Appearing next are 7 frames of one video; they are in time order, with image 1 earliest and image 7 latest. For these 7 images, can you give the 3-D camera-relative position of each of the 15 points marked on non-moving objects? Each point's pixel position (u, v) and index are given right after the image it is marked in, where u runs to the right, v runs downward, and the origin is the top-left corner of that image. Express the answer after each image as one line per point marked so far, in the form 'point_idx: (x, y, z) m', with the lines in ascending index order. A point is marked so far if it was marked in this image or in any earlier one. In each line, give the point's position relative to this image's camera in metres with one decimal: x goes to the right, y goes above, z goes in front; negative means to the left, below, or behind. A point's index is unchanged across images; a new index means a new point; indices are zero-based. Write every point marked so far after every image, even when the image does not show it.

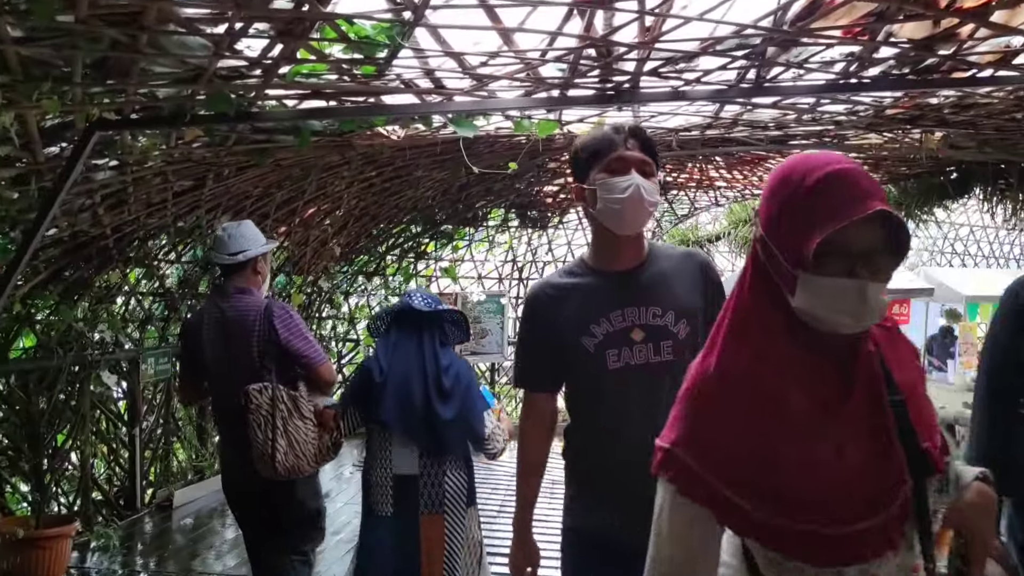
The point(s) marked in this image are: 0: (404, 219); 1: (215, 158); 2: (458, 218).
0: (-0.8, +0.5, +7.0) m
1: (-1.1, +0.5, +3.4) m
2: (-0.4, +0.5, +7.4) m
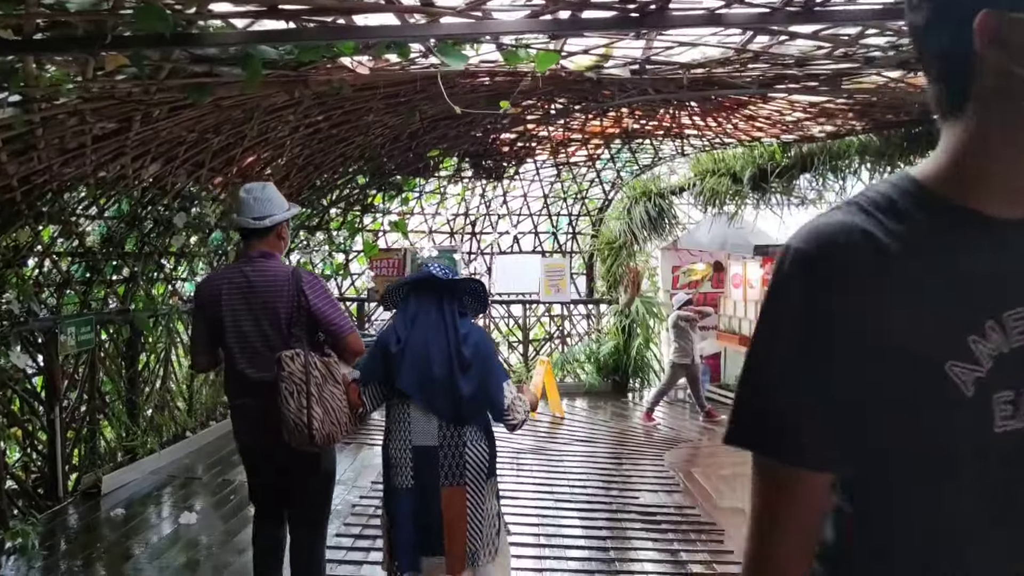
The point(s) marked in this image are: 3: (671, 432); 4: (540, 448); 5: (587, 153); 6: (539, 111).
0: (-1.1, +0.8, +6.4) m
1: (-1.1, +0.6, +2.9) m
2: (-0.7, +0.9, +6.8) m
3: (+1.2, -1.1, +7.3) m
4: (+0.2, -1.1, +6.7) m
5: (+0.6, +1.0, +7.4) m
6: (+0.2, +1.1, +6.0) m
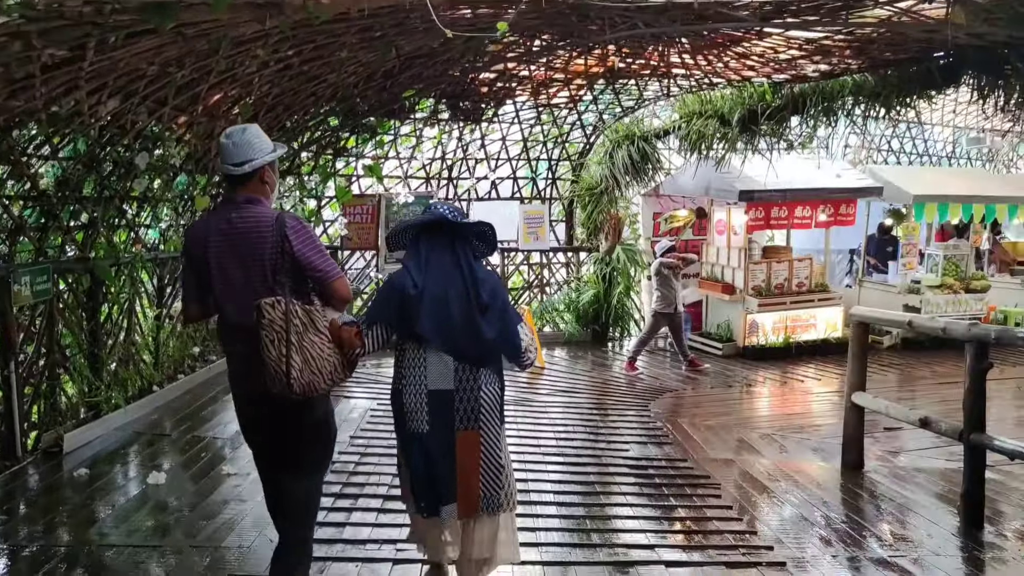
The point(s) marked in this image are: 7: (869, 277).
0: (-1.2, +1.1, +6.1) m
1: (-1.1, +0.7, +2.6) m
2: (-0.9, +1.2, +6.5) m
3: (+1.1, -0.7, +7.2) m
4: (+0.1, -0.7, +6.5) m
5: (+0.4, +1.4, +7.1) m
6: (+0.1, +1.4, +5.7) m
7: (+3.5, +0.1, +9.5) m
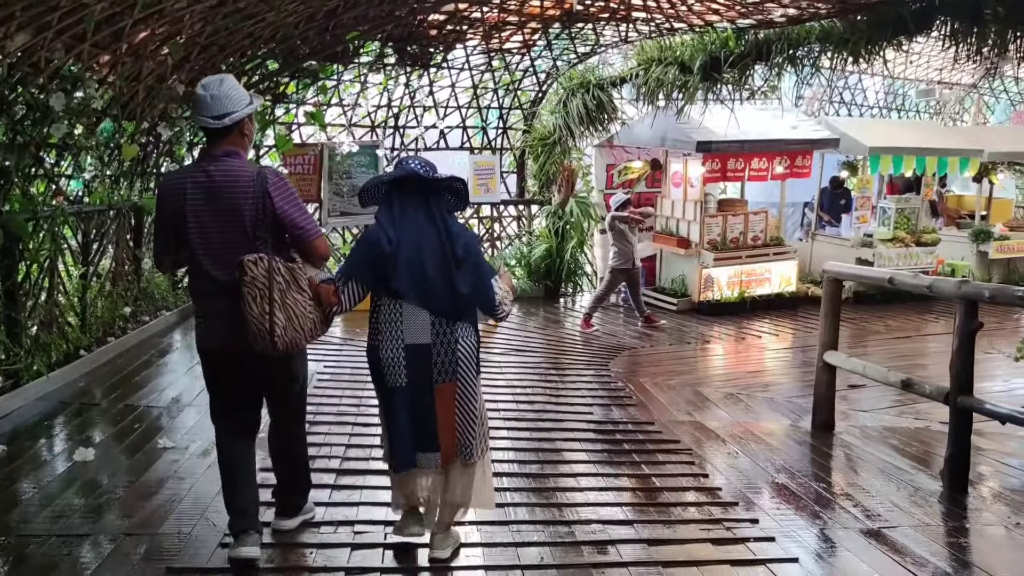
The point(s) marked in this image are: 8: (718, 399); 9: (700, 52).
0: (-1.5, +1.4, +5.7) m
1: (-1.2, +0.8, +2.2) m
2: (-1.2, +1.5, +6.1) m
3: (+0.7, -0.4, +7.0) m
4: (-0.2, -0.5, +6.2) m
5: (+0.1, +1.8, +6.8) m
6: (-0.2, +1.7, +5.3) m
7: (+3.0, +0.6, +9.4) m
8: (+1.2, -0.6, +5.5) m
9: (+1.3, +1.6, +6.4) m
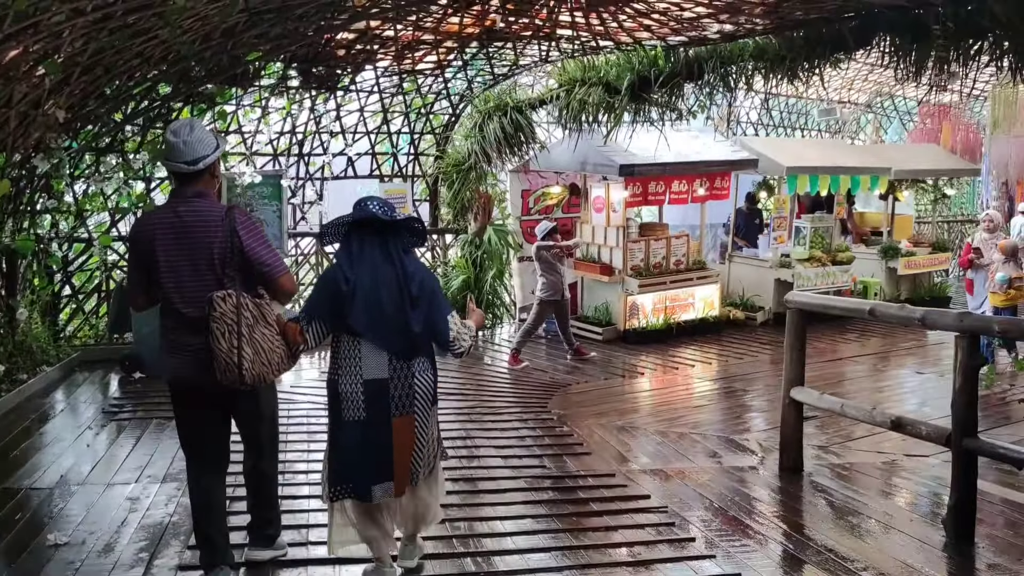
0: (-1.9, +1.1, +5.1) m
1: (-1.2, +0.7, +1.6) m
2: (-1.7, +1.2, +5.5) m
3: (+0.2, -0.6, +6.6) m
4: (-0.7, -0.7, +5.7) m
5: (-0.5, +1.5, +6.4) m
6: (-0.6, +1.5, +4.9) m
7: (+2.2, +0.3, +9.2) m
8: (+0.8, -0.8, +5.2) m
9: (+0.7, +1.4, +6.1) m
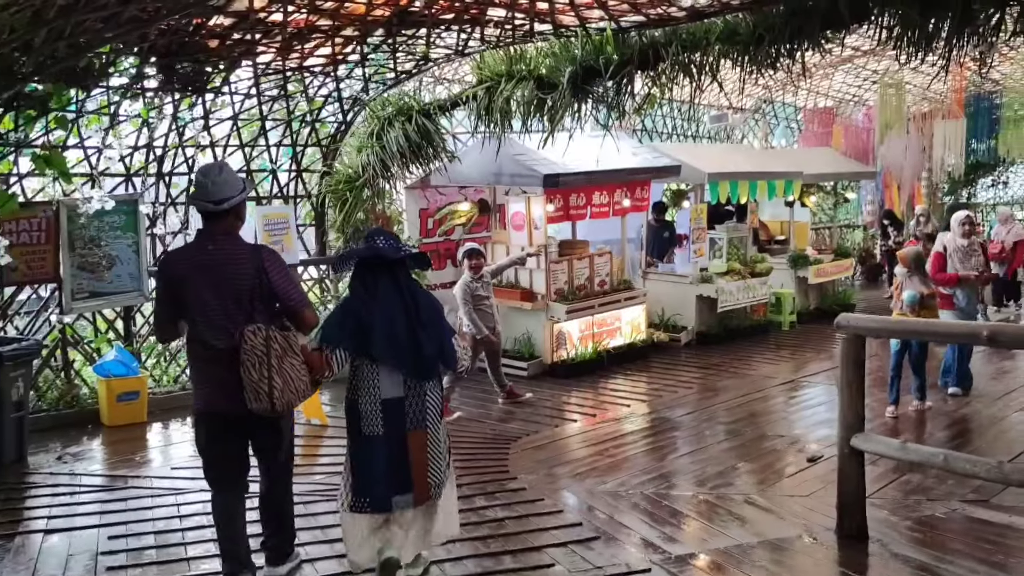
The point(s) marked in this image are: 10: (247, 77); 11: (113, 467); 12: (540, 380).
0: (-2.1, +0.9, +3.7) m
1: (-0.8, +0.5, +0.4) m
2: (-2.0, +1.0, +4.2) m
3: (-0.2, -0.8, +5.5) m
4: (-0.9, -0.9, +4.5) m
5: (-1.0, +1.3, +5.2) m
6: (-0.9, +1.3, +3.8) m
7: (+1.3, +0.2, +8.5) m
8: (+0.6, -0.9, +4.2) m
9: (+0.3, +1.2, +5.2) m
10: (-1.5, +1.2, +5.5) m
11: (-1.9, -0.9, +4.6) m
12: (+0.2, -0.6, +6.7) m
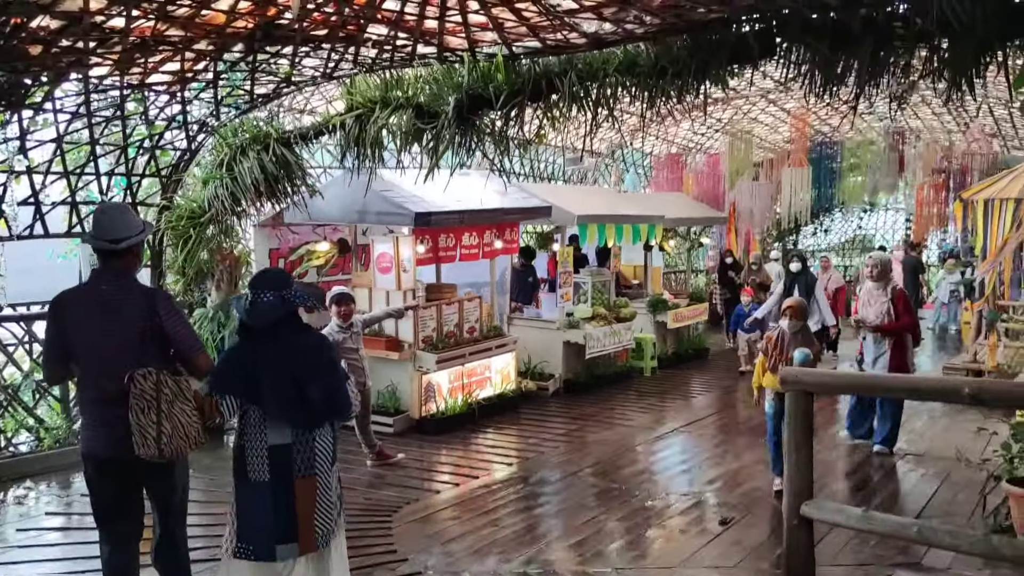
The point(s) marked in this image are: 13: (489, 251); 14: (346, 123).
0: (-2.5, +0.7, +2.9) m
1: (-0.6, +0.5, -0.2) m
2: (-2.4, +0.8, +3.4) m
3: (-0.9, -1.0, +4.9) m
4: (-1.4, -1.1, +3.8) m
5: (-1.6, +1.1, +4.6) m
6: (-1.2, +1.1, +3.1) m
7: (0.0, -0.2, +8.1) m
8: (+0.2, -1.1, +3.8) m
9: (-0.3, +1.0, +4.7) m
10: (-2.2, +1.0, +4.8) m
11: (-2.4, -1.1, +3.7) m
12: (-0.7, -1.0, +6.2) m
13: (-0.2, +0.3, +6.7) m
14: (-0.9, +0.9, +5.2) m
